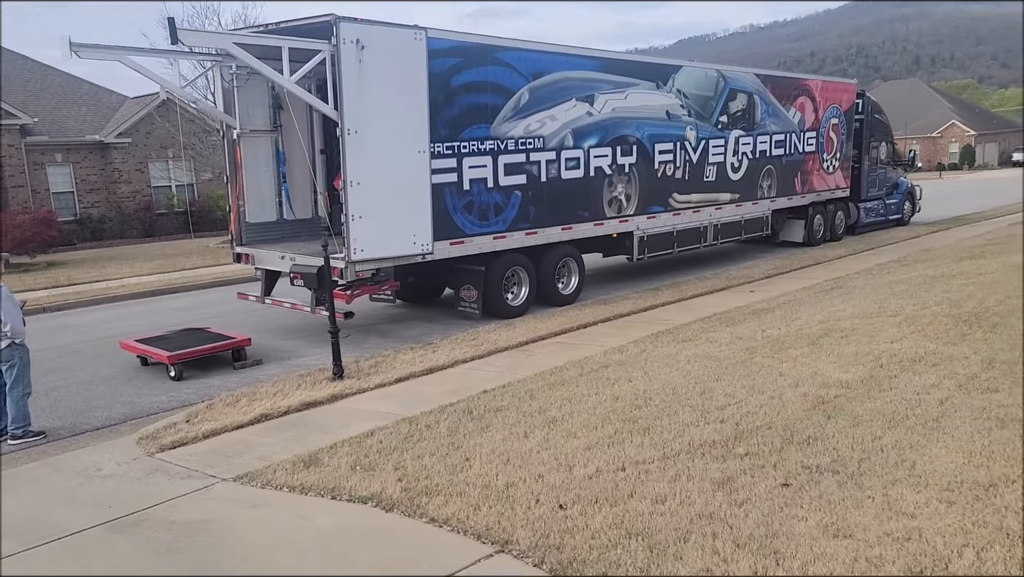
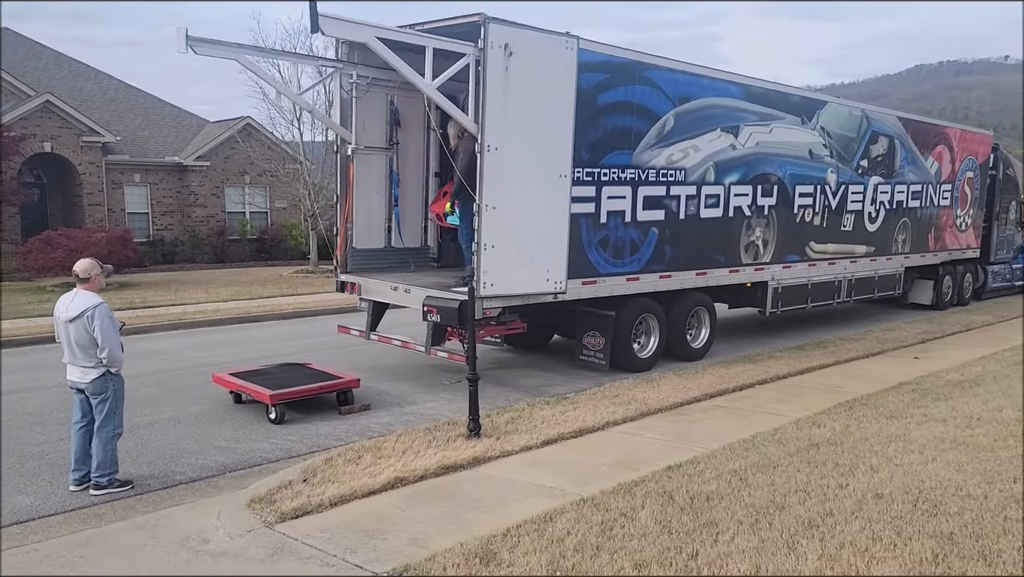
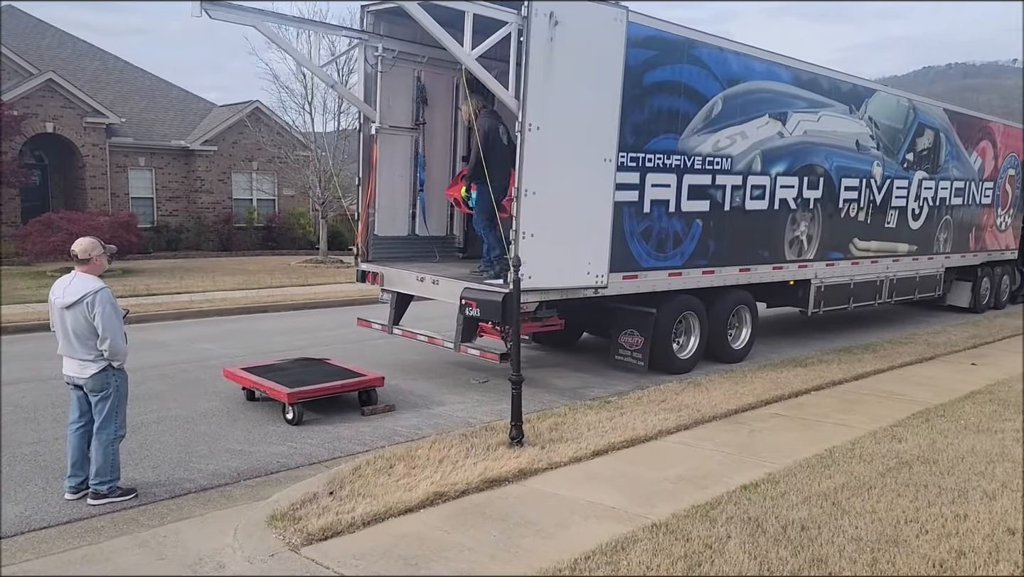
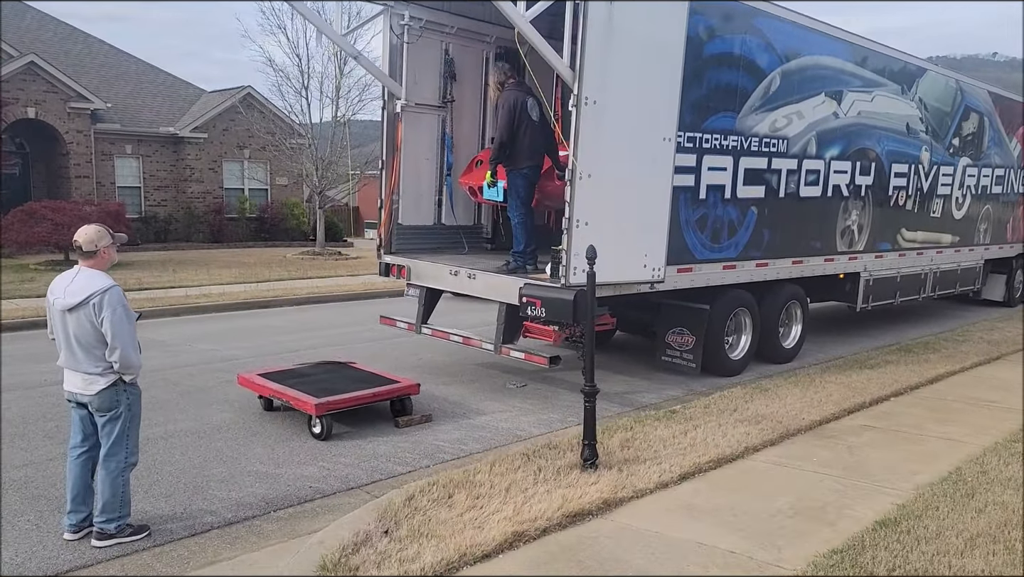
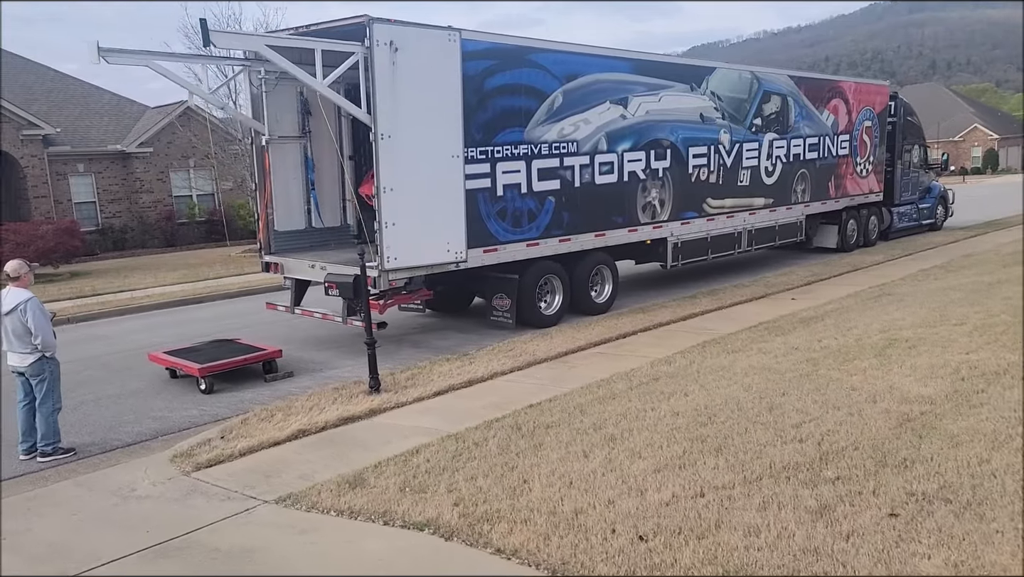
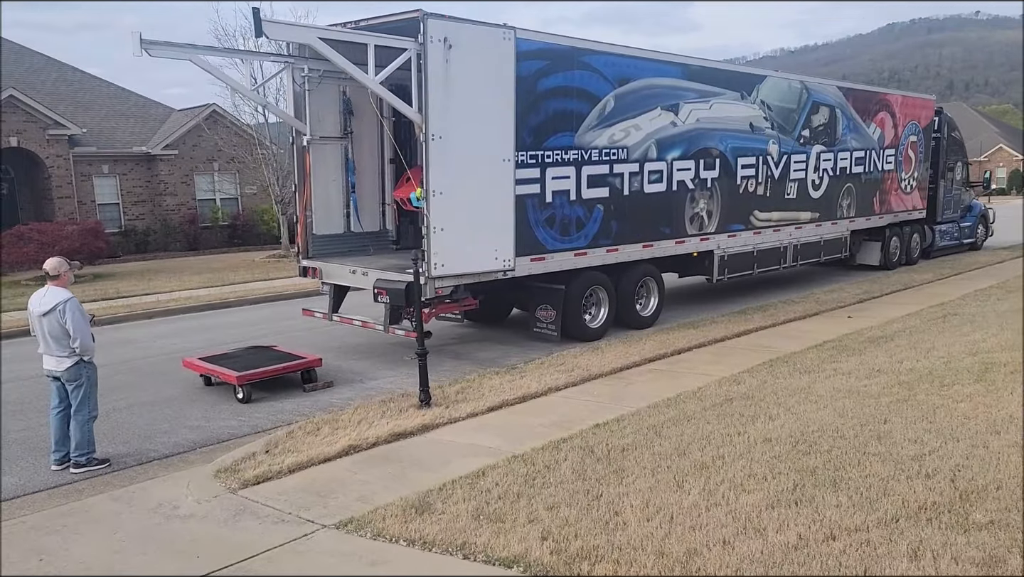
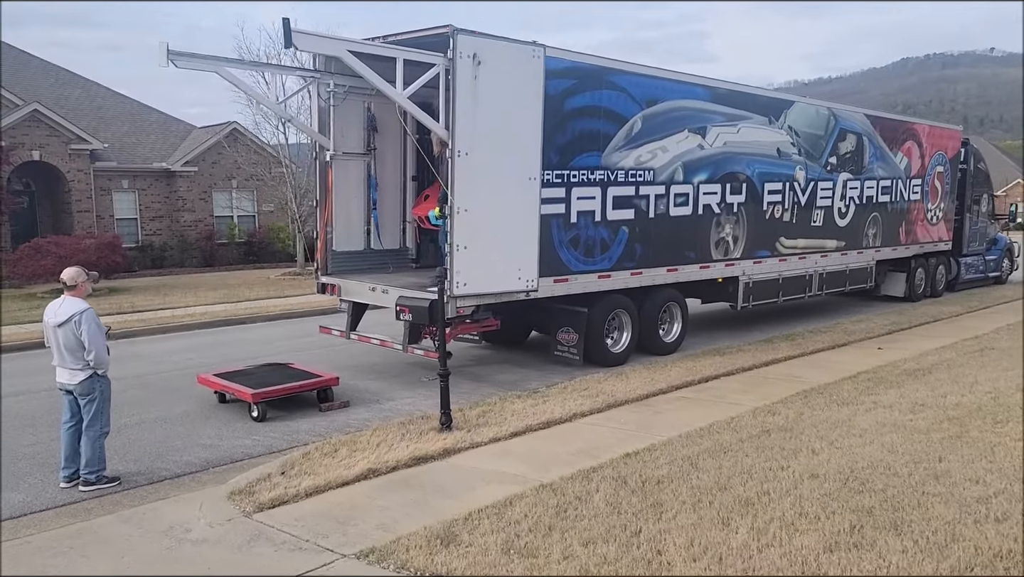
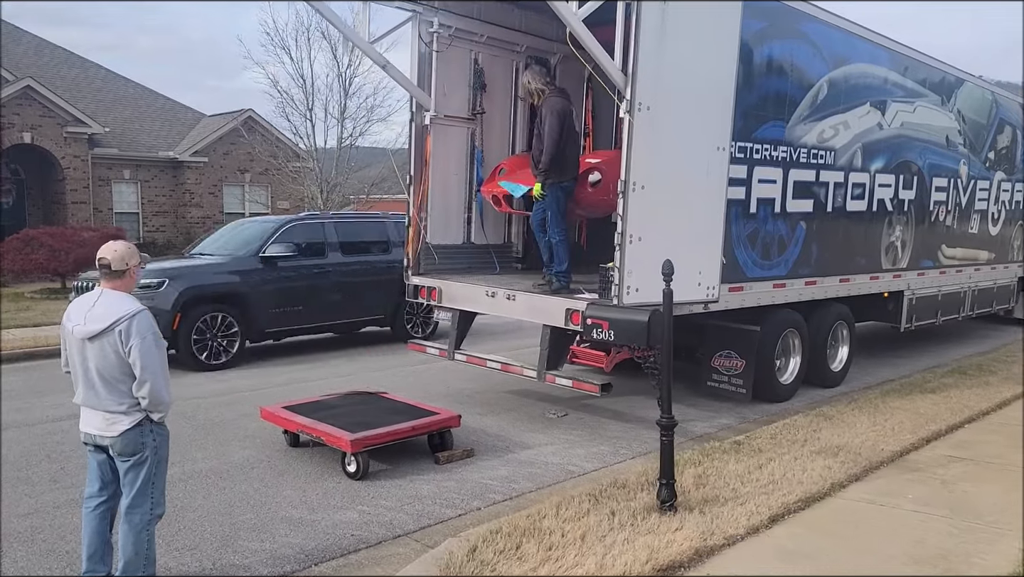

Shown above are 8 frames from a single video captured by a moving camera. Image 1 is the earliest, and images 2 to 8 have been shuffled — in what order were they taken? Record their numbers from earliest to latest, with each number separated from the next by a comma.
5, 6, 7, 2, 3, 4, 8
